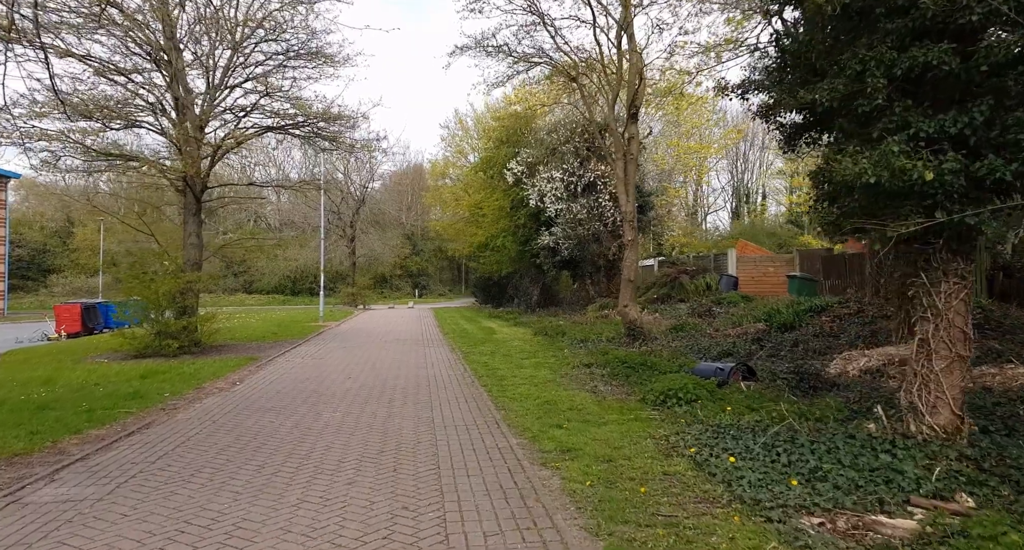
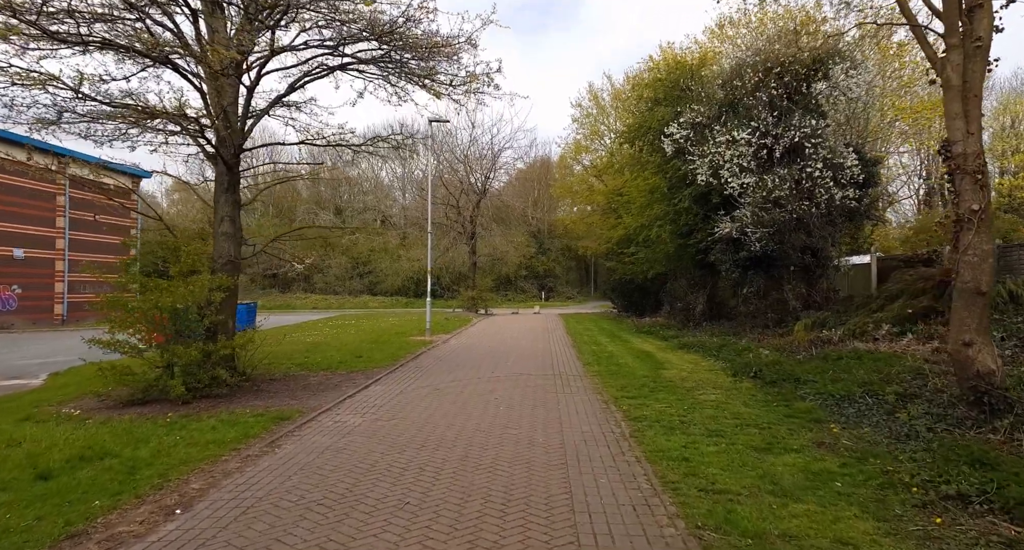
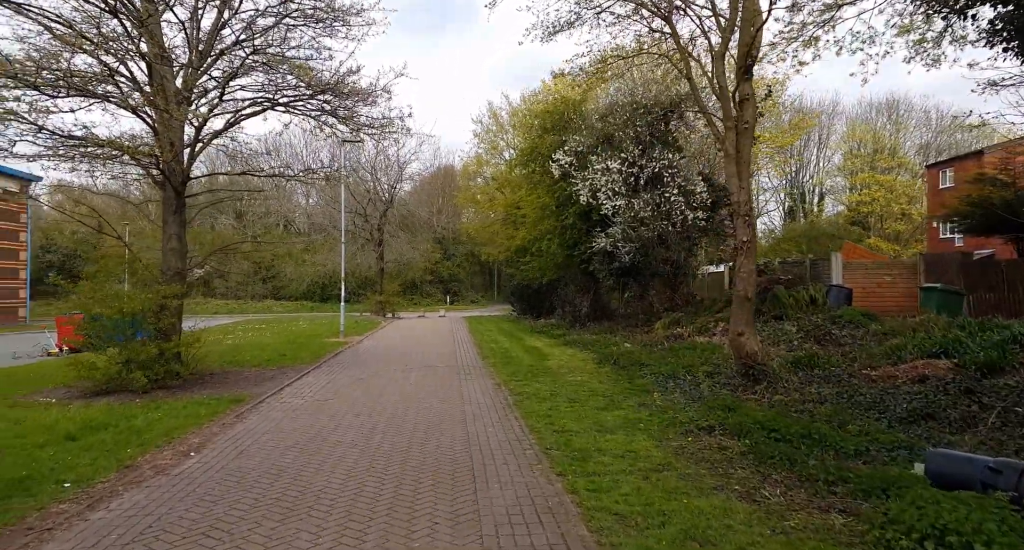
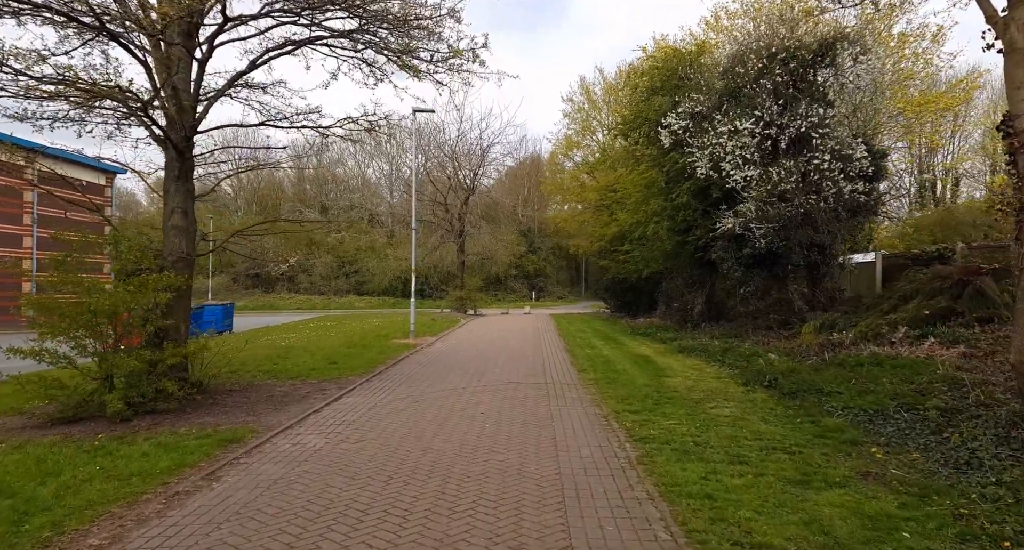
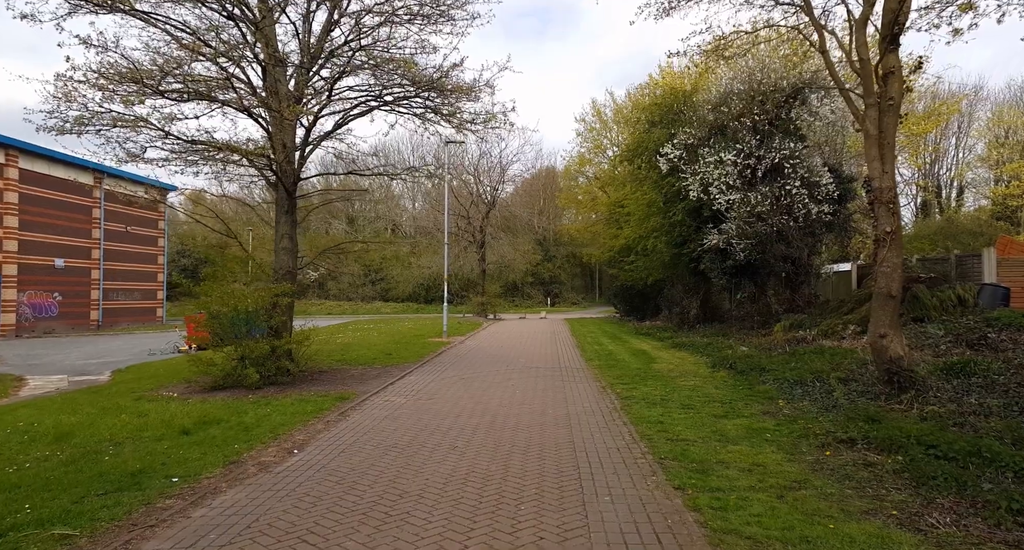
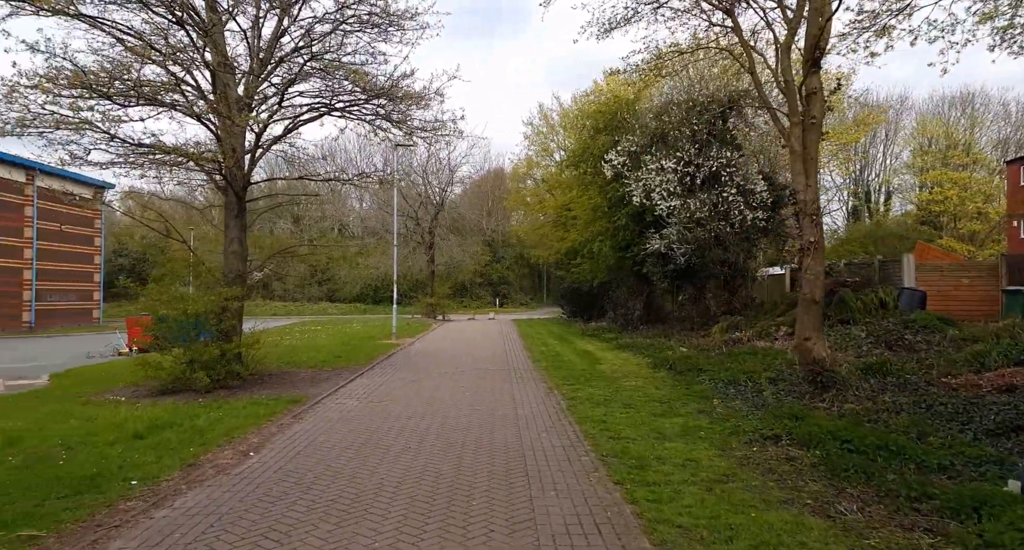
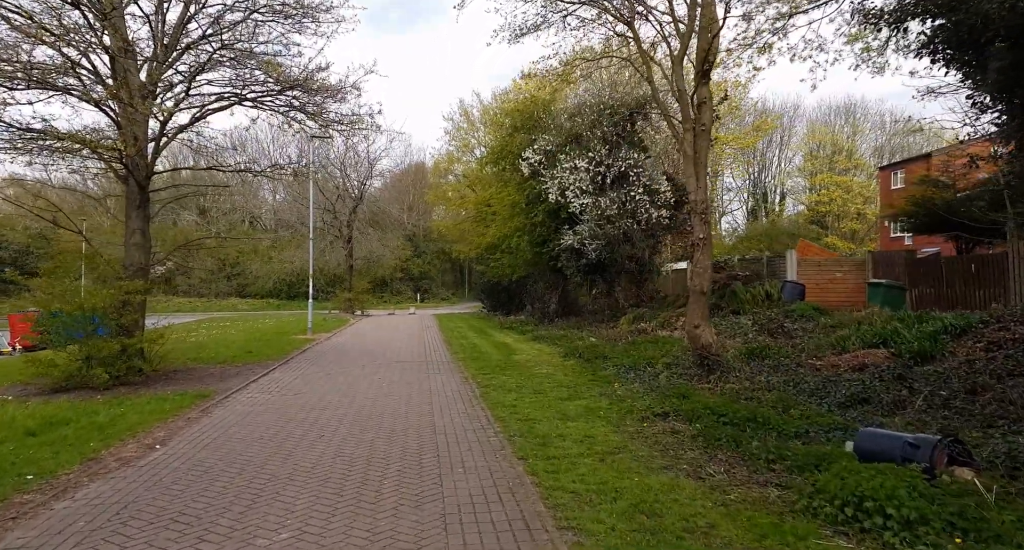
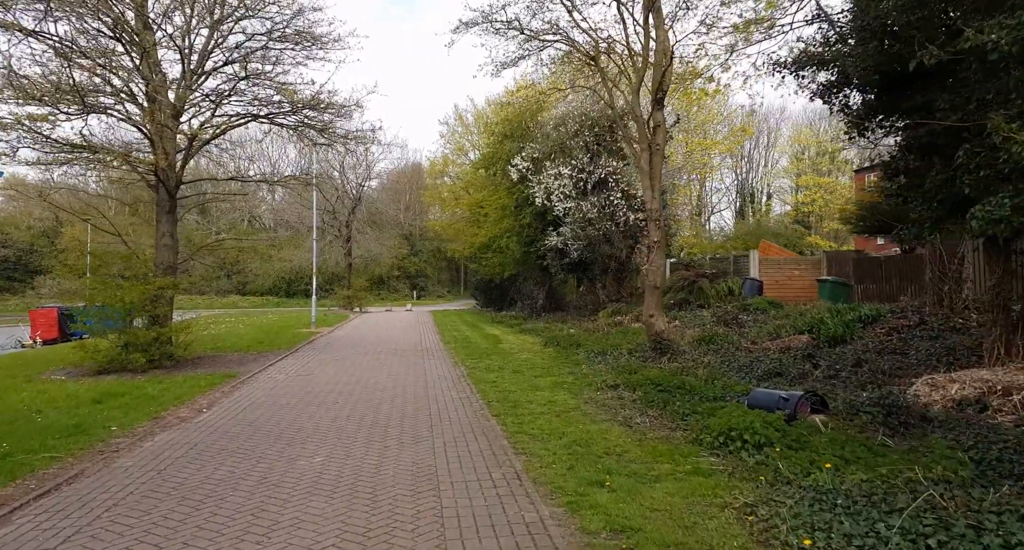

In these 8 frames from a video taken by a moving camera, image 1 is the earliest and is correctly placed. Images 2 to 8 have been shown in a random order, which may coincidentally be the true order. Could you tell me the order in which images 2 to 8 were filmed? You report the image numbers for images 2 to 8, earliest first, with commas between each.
8, 7, 3, 6, 5, 2, 4
